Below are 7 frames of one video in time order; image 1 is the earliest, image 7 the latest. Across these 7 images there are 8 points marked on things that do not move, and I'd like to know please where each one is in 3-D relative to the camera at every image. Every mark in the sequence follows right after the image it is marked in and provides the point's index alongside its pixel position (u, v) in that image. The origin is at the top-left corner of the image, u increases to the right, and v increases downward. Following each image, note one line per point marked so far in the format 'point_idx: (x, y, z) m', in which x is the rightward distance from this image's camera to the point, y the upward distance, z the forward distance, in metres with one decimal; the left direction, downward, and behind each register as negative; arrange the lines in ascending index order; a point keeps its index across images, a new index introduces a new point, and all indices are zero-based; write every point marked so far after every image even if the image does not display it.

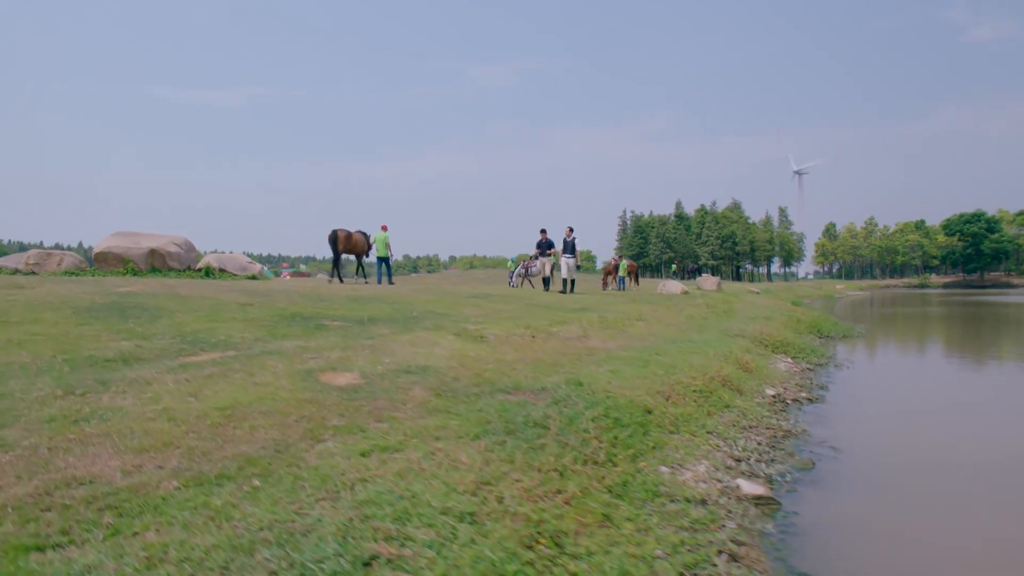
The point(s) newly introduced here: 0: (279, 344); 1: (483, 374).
0: (-3.6, -0.9, +9.4) m
1: (-0.4, -1.3, +8.7) m
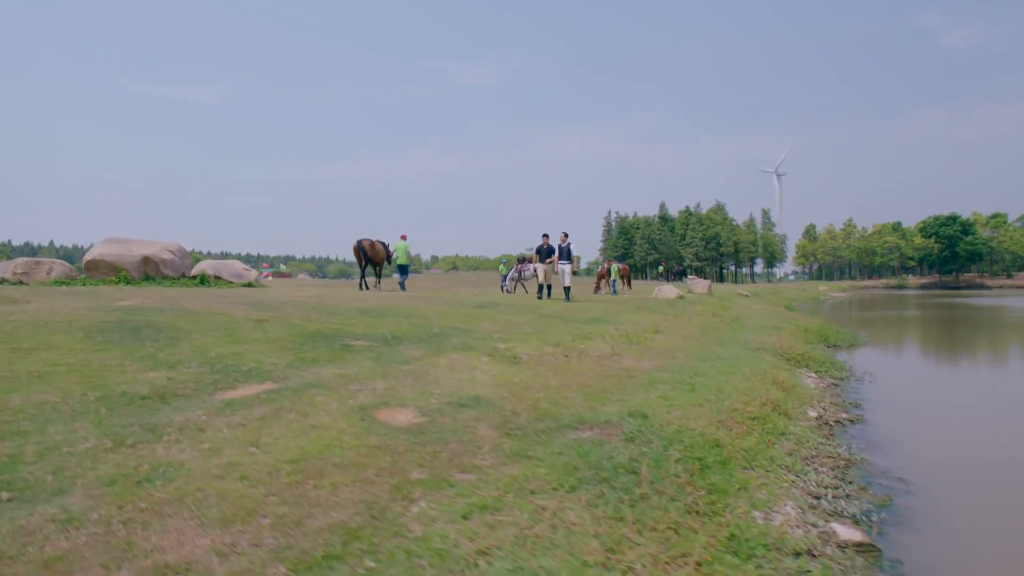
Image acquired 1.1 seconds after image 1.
0: (-2.8, -1.2, +8.9) m
1: (+0.4, -1.6, +8.3) m
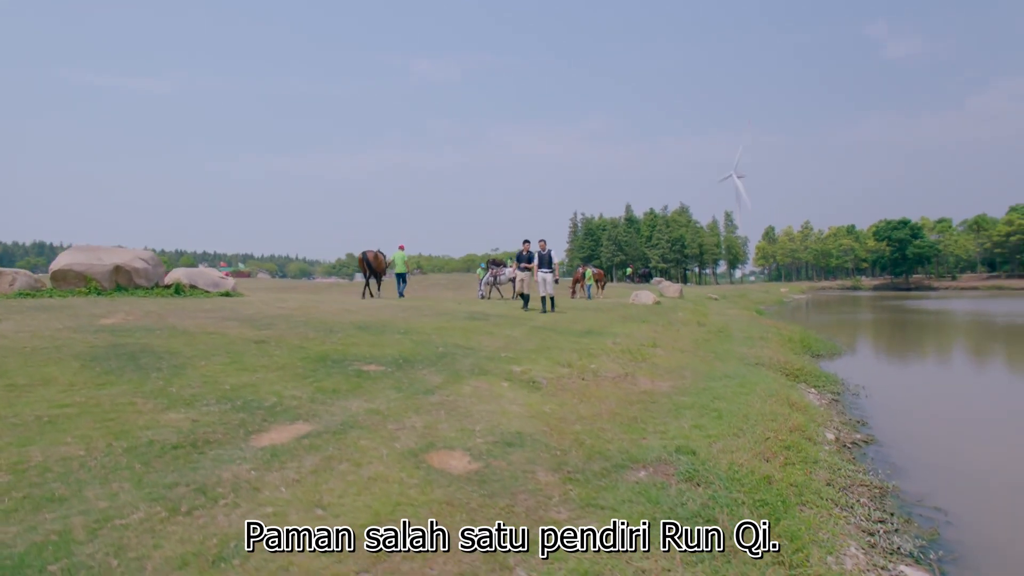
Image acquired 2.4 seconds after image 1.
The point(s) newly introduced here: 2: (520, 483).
0: (-2.3, -1.7, +8.5) m
1: (+1.0, -2.1, +8.1) m
2: (+0.1, -2.1, +6.4) m
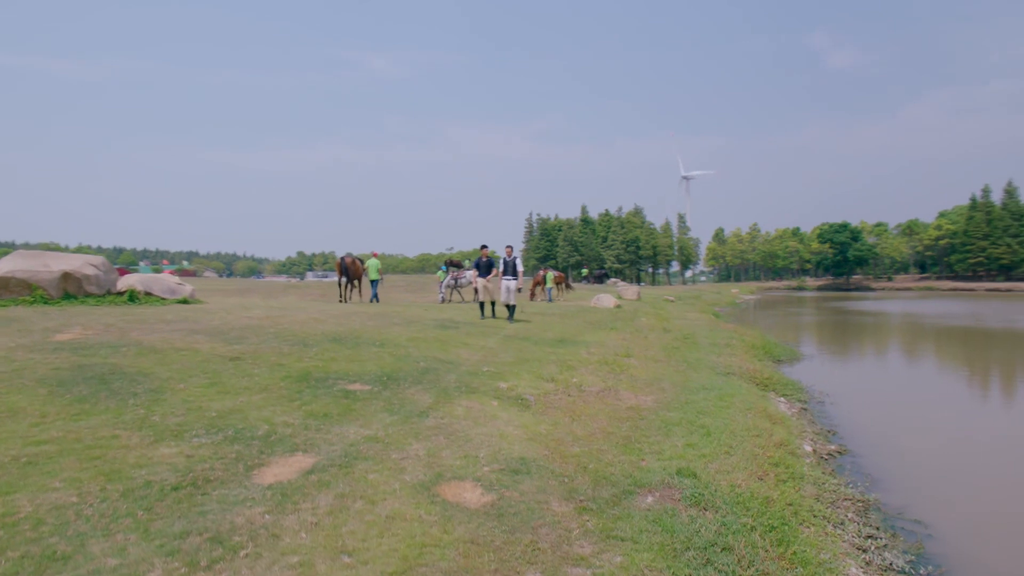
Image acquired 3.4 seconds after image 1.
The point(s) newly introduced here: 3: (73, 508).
0: (-2.3, -2.0, +8.3) m
1: (+1.0, -2.4, +8.1) m
2: (+0.3, -2.4, +6.4) m
3: (-4.1, -2.1, +5.7) m
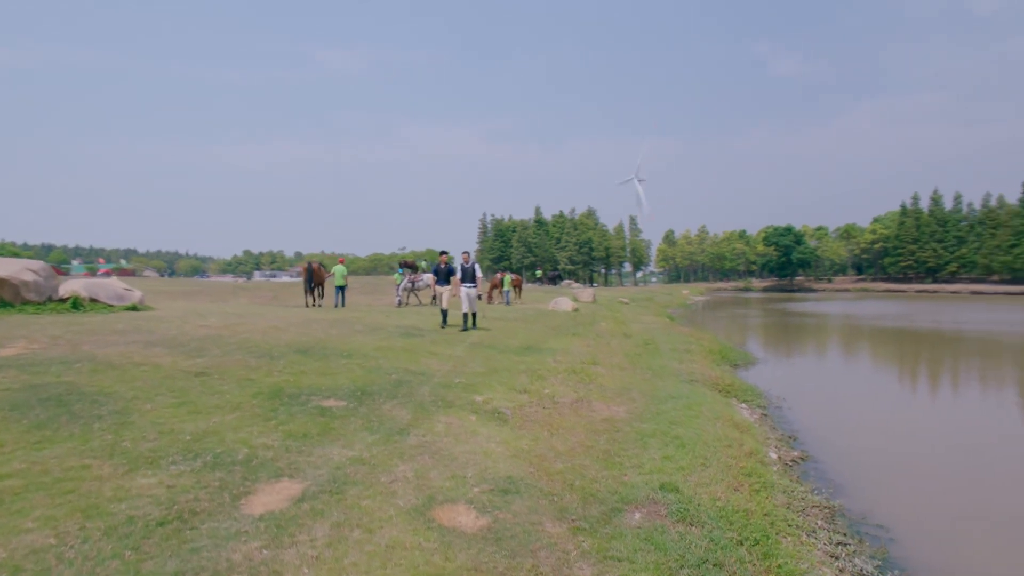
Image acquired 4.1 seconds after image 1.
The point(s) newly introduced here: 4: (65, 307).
0: (-2.5, -2.3, +8.1) m
1: (+0.9, -2.7, +8.2) m
2: (+0.2, -2.7, +6.4) m
3: (-4.1, -2.3, +5.4) m
4: (-14.6, -0.6, +19.7) m
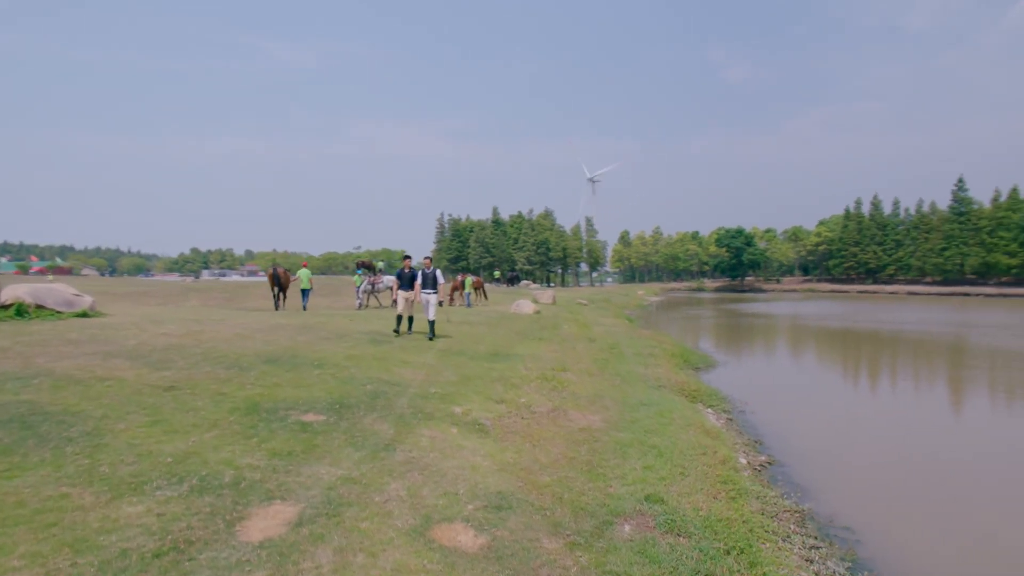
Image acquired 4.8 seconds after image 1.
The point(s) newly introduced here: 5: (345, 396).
0: (-2.6, -2.5, +8.0) m
1: (+0.7, -2.9, +8.4) m
2: (+0.2, -2.9, +6.6) m
3: (-4.0, -2.6, +5.2) m
4: (-15.5, -0.8, +18.7) m
5: (-3.4, -2.2, +12.4) m
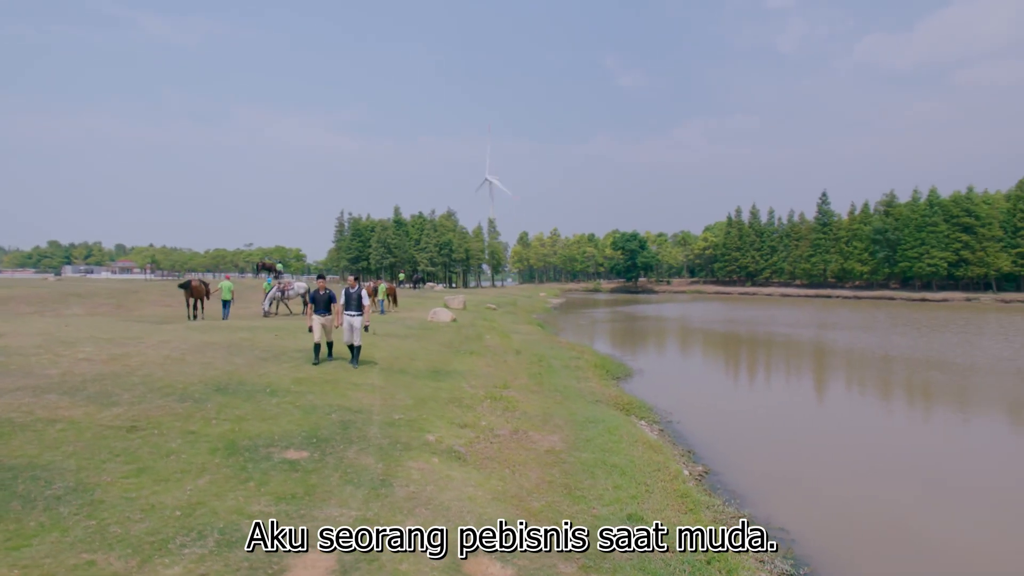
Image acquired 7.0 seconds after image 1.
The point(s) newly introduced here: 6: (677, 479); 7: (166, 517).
0: (-2.5, -3.2, +8.4) m
1: (+0.7, -3.6, +9.3) m
2: (+0.6, -3.6, +7.4) m
3: (-3.3, -3.3, +5.3) m
4: (-17.1, -1.4, +16.6) m
5: (-4.1, -2.9, +12.5) m
6: (+3.4, -3.9, +12.5) m
7: (-4.6, -3.0, +8.0) m
